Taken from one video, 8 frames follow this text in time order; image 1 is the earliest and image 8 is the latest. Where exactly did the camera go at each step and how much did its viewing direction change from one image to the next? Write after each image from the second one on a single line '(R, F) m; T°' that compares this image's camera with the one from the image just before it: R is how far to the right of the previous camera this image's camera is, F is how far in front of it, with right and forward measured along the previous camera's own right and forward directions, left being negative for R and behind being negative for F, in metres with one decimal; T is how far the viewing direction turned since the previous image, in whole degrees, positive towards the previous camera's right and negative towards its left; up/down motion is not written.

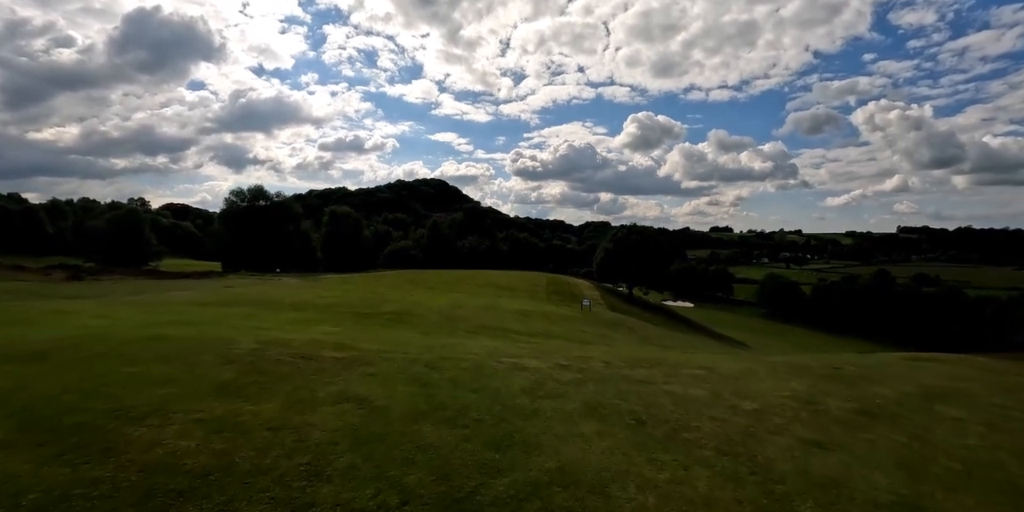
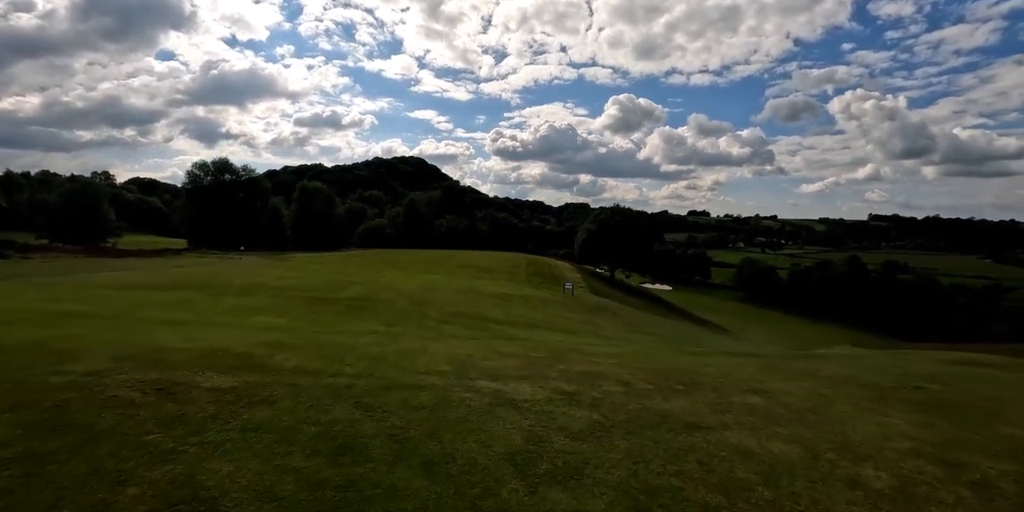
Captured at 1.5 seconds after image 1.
(-0.1, +4.8) m; +2°
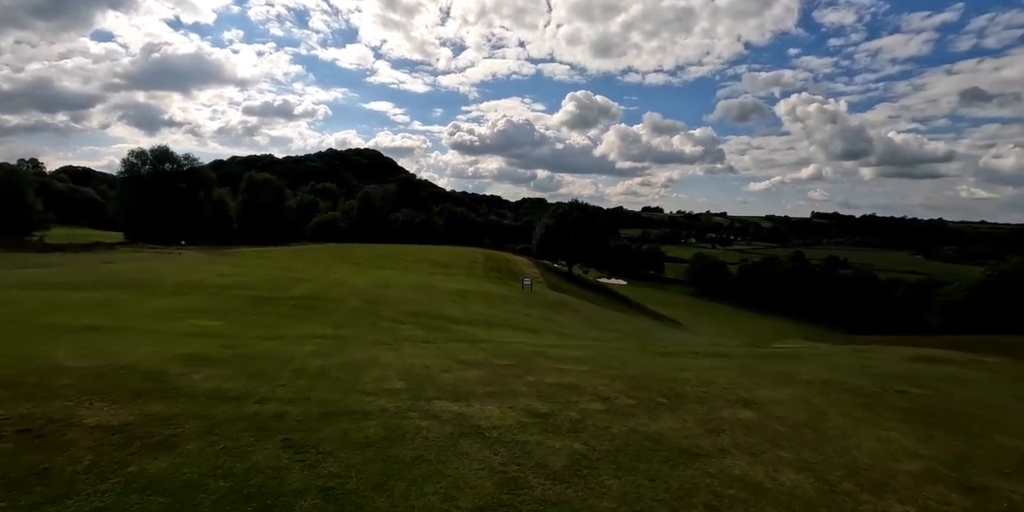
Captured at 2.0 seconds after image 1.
(-0.1, +1.5) m; +5°
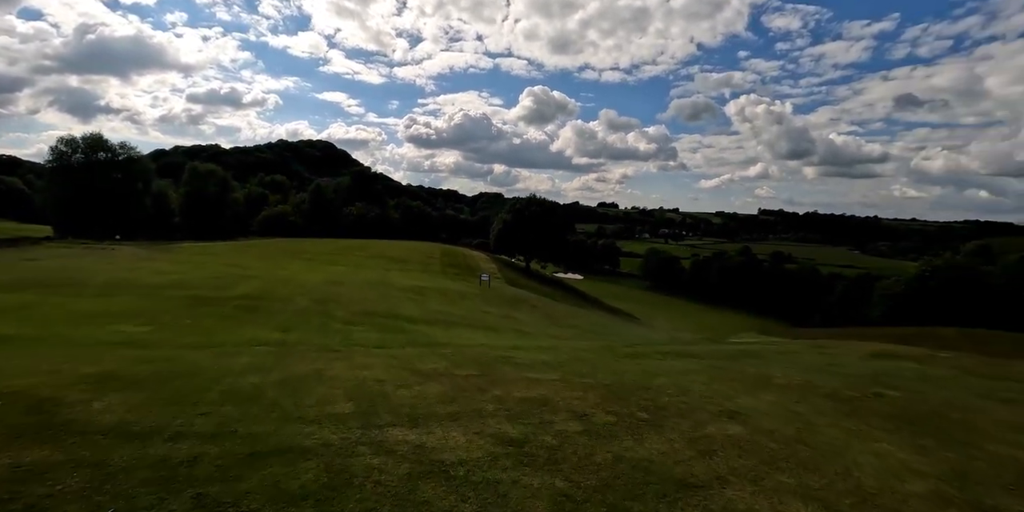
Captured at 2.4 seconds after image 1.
(-0.2, +1.2) m; +5°
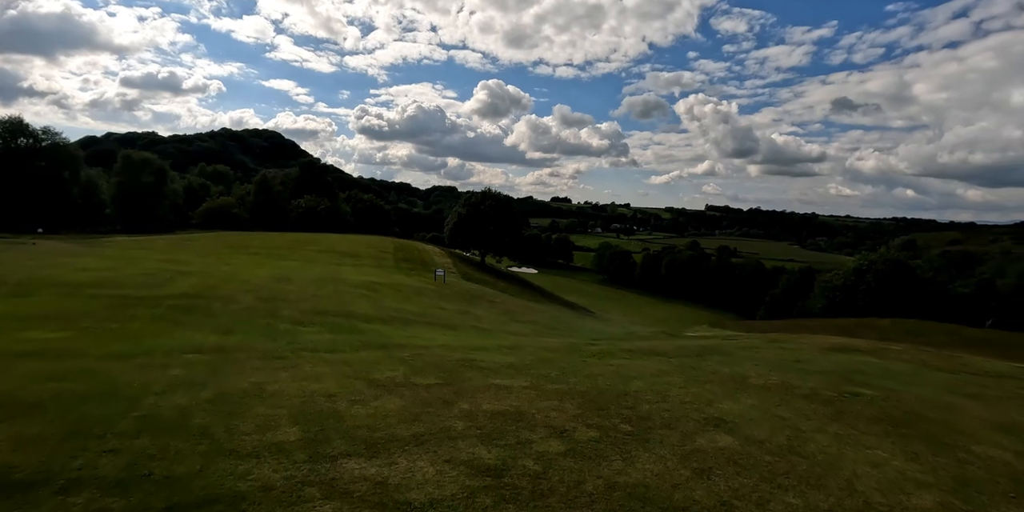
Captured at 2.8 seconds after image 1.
(-0.3, +1.1) m; +5°
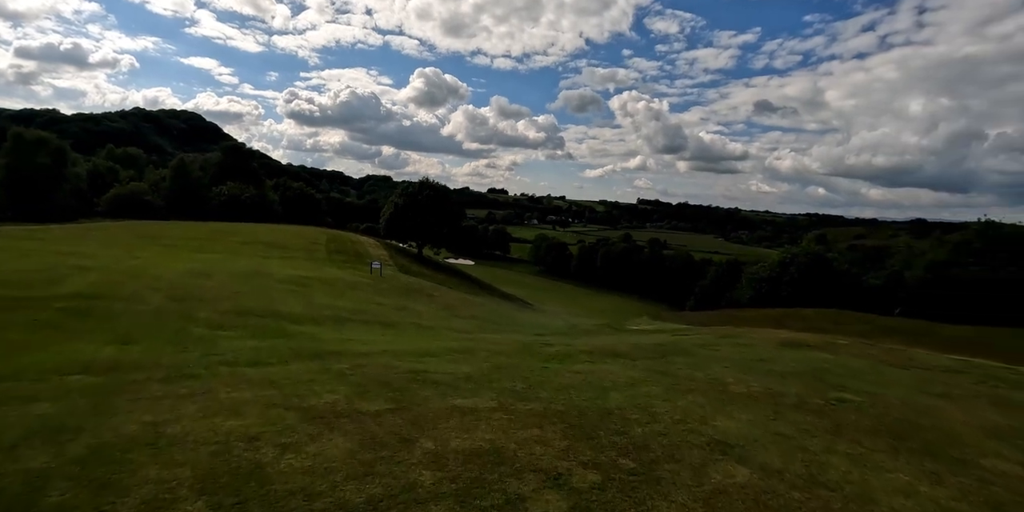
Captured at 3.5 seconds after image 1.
(-0.6, +1.8) m; +7°
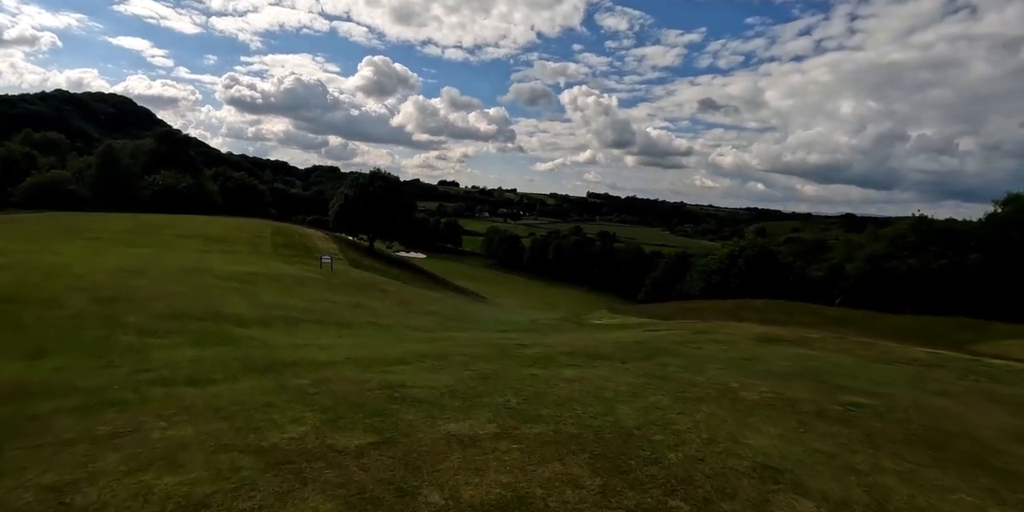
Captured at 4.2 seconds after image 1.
(-0.9, +1.6) m; +5°
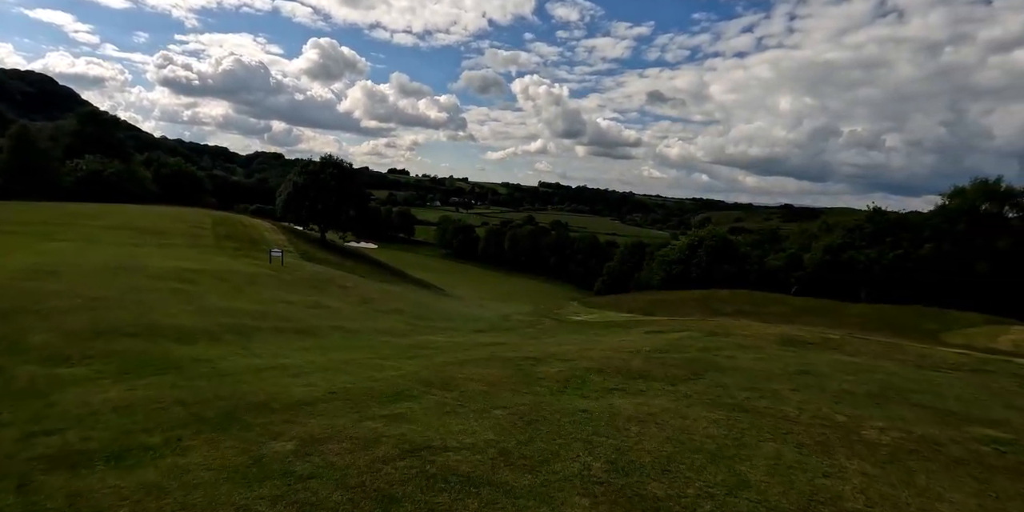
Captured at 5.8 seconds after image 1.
(-1.9, +3.4) m; +5°
